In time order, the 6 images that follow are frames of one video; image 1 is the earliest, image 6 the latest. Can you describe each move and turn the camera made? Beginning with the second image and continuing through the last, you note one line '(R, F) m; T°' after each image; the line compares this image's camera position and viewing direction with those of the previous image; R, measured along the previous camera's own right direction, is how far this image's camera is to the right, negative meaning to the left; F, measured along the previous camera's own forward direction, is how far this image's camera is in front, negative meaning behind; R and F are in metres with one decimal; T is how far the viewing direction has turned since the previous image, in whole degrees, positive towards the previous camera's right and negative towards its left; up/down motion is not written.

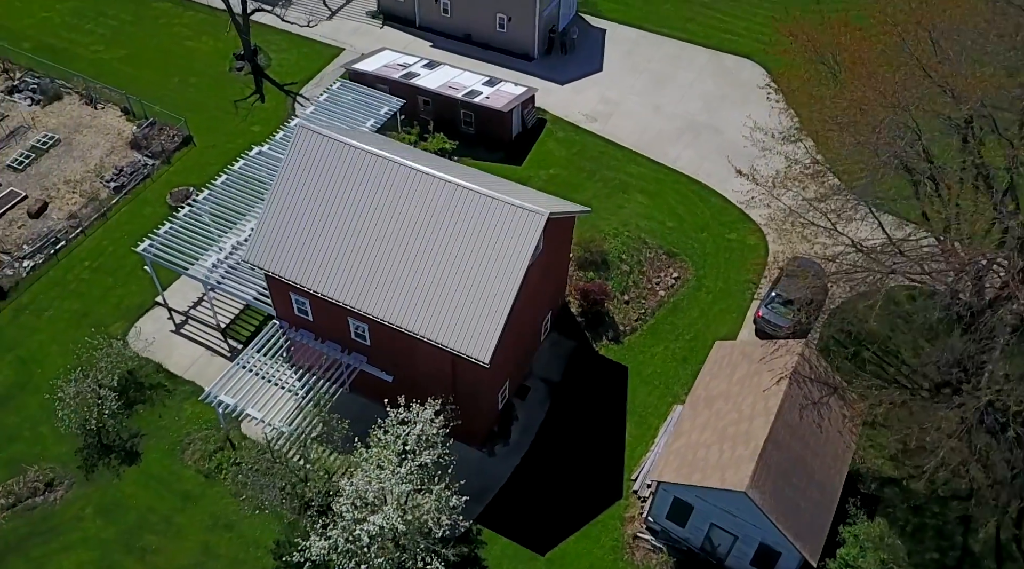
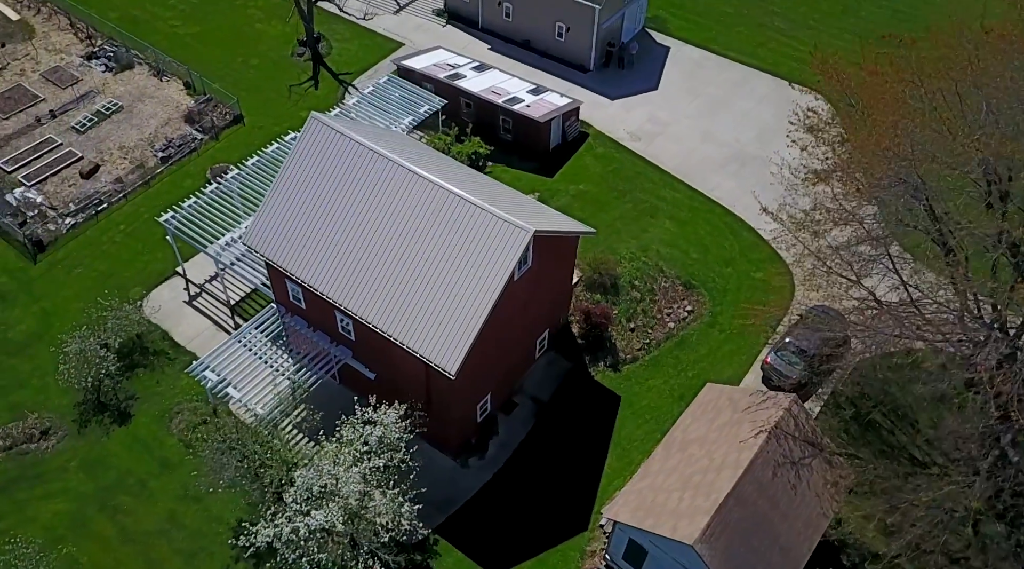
(+3.7, +0.6) m; -7°
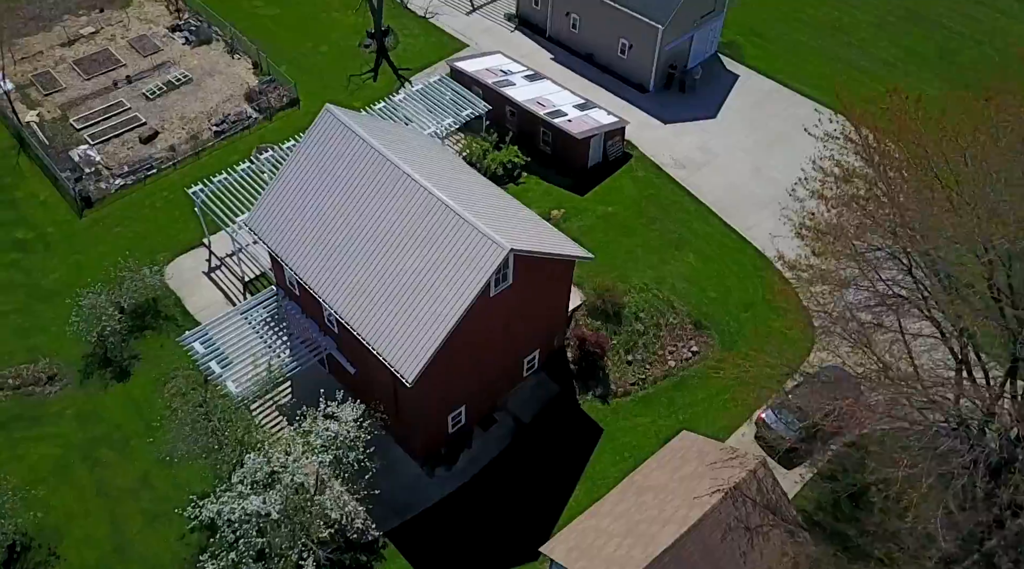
(+4.1, +0.8) m; -8°
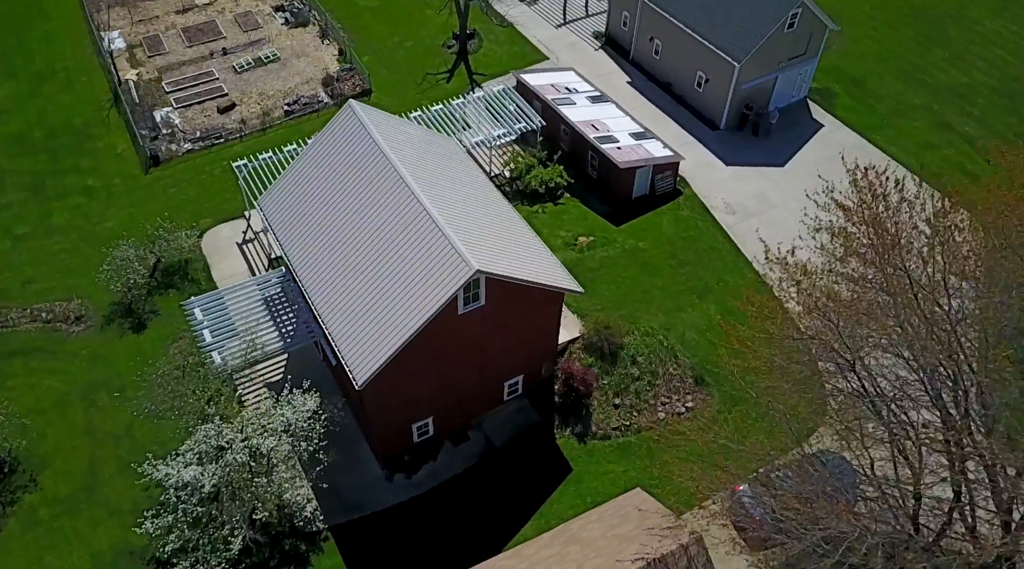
(+4.9, +1.0) m; -10°
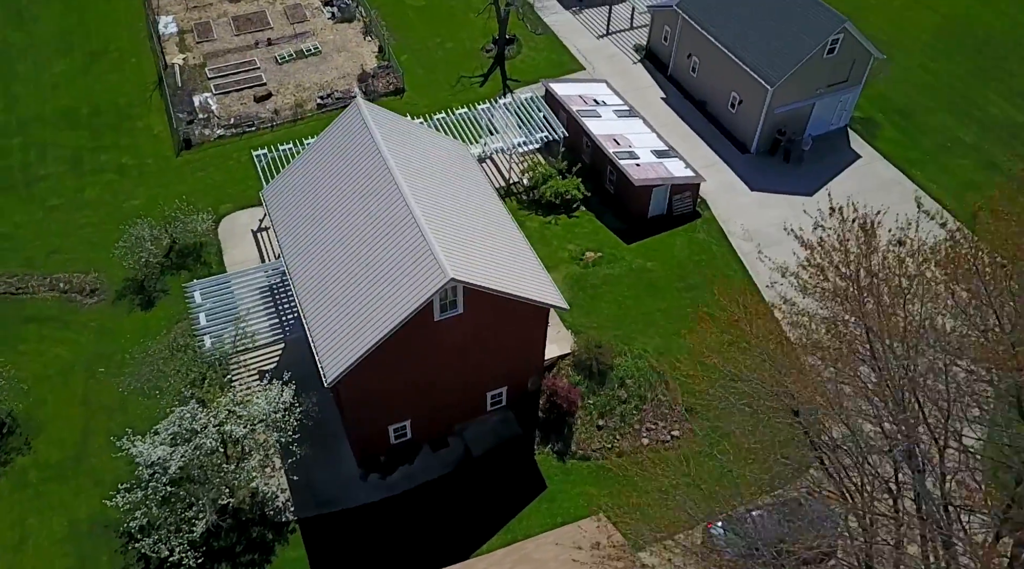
(+2.7, +0.4) m; -5°
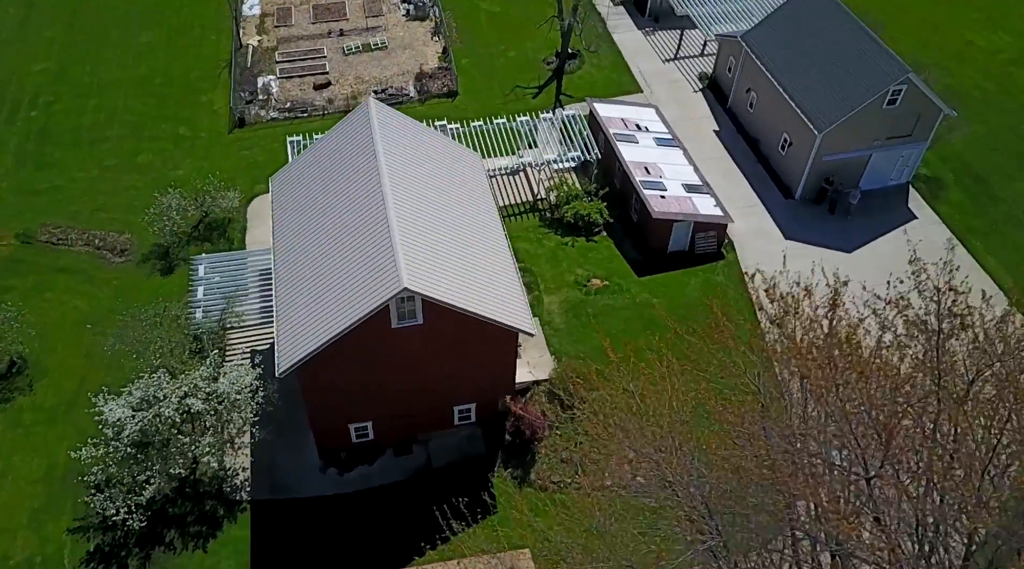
(+4.4, +0.8) m; -8°
